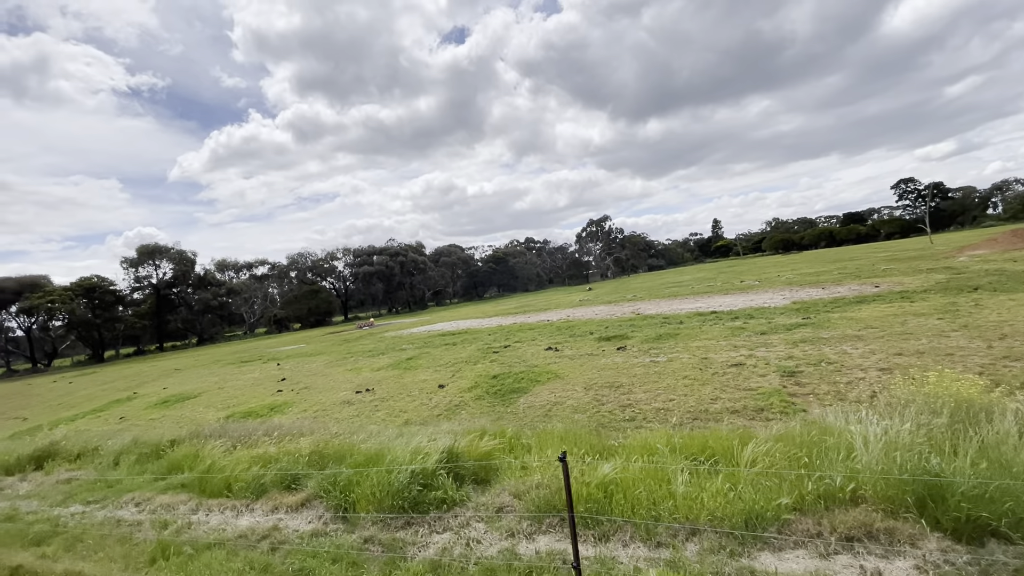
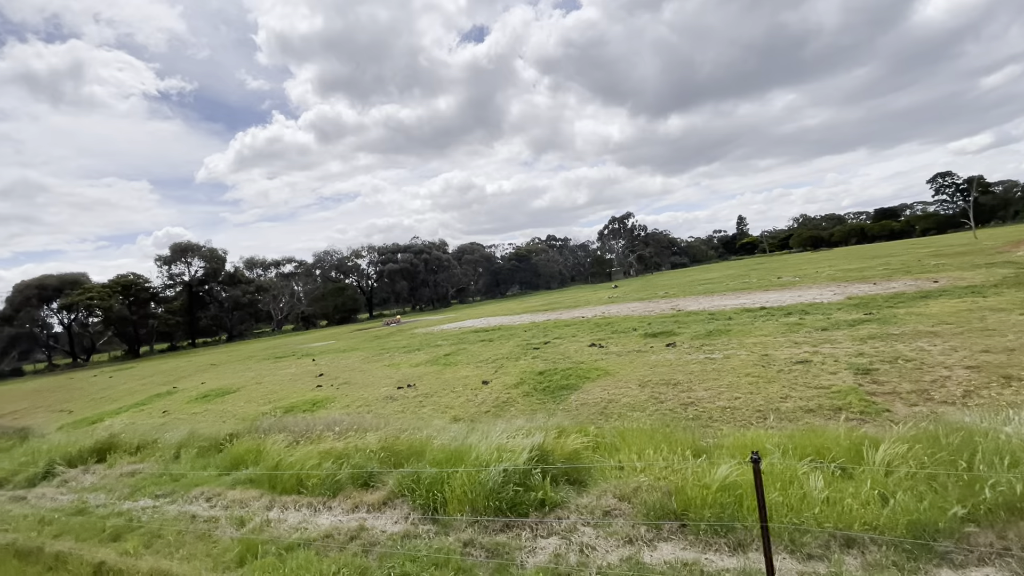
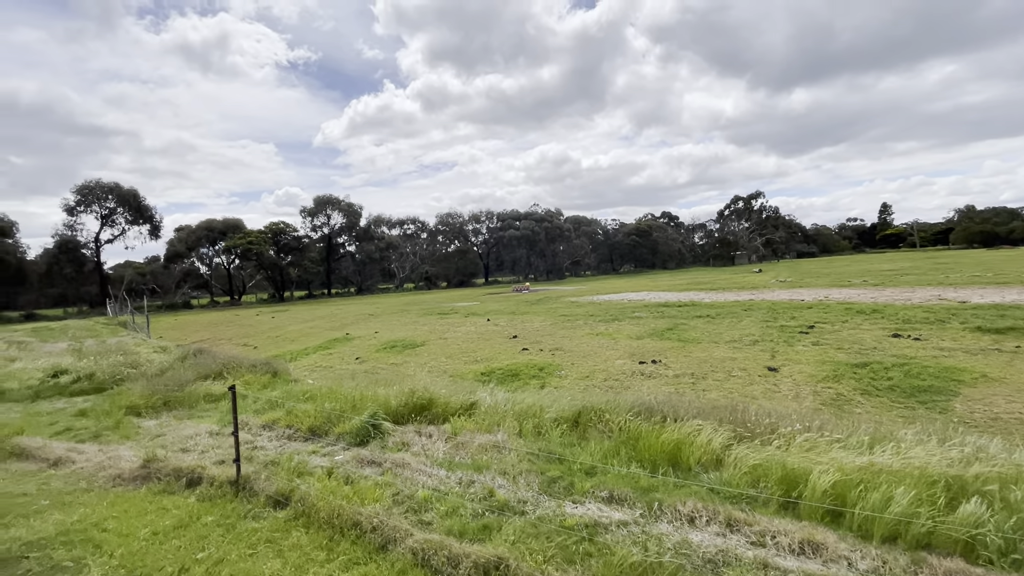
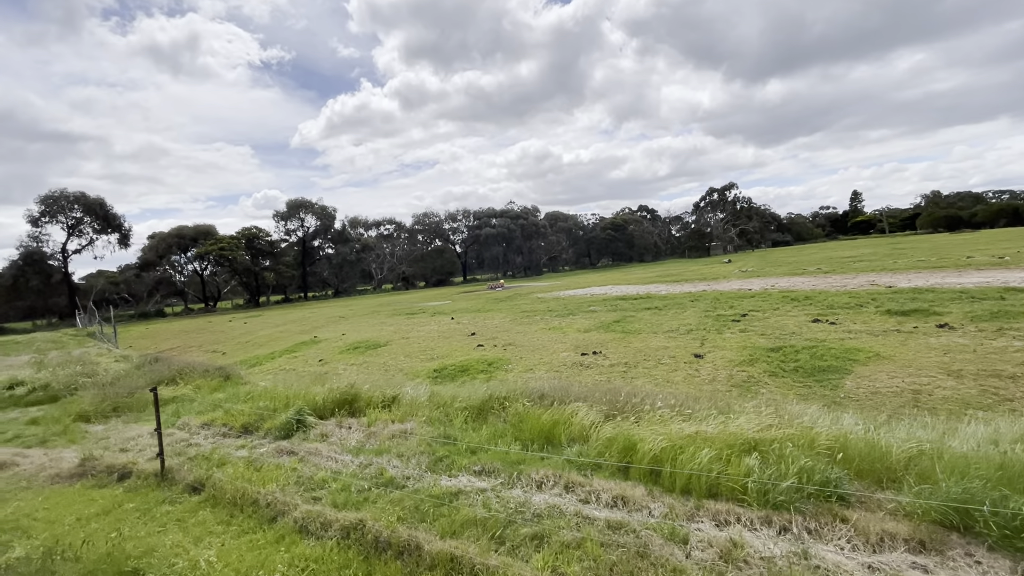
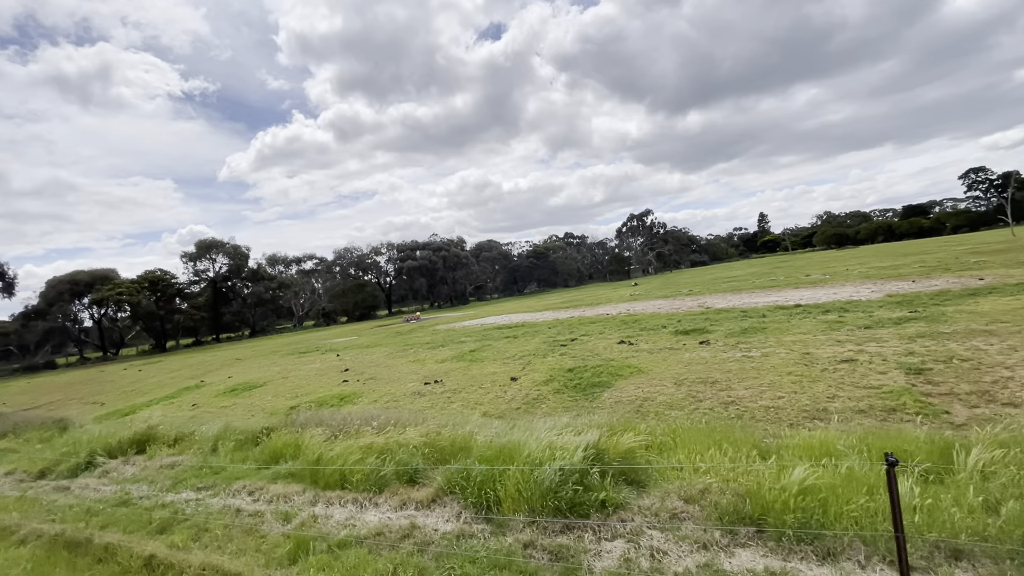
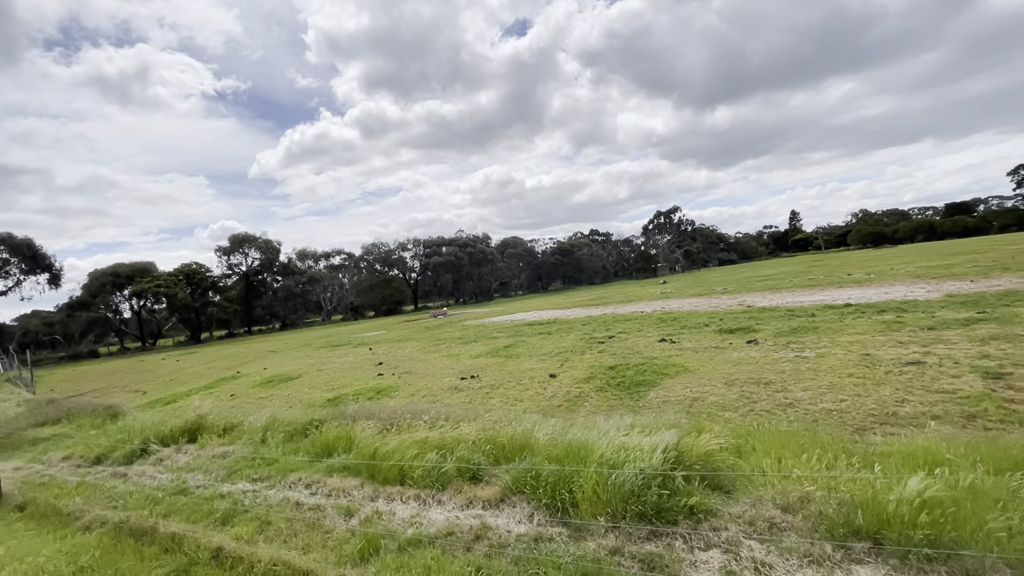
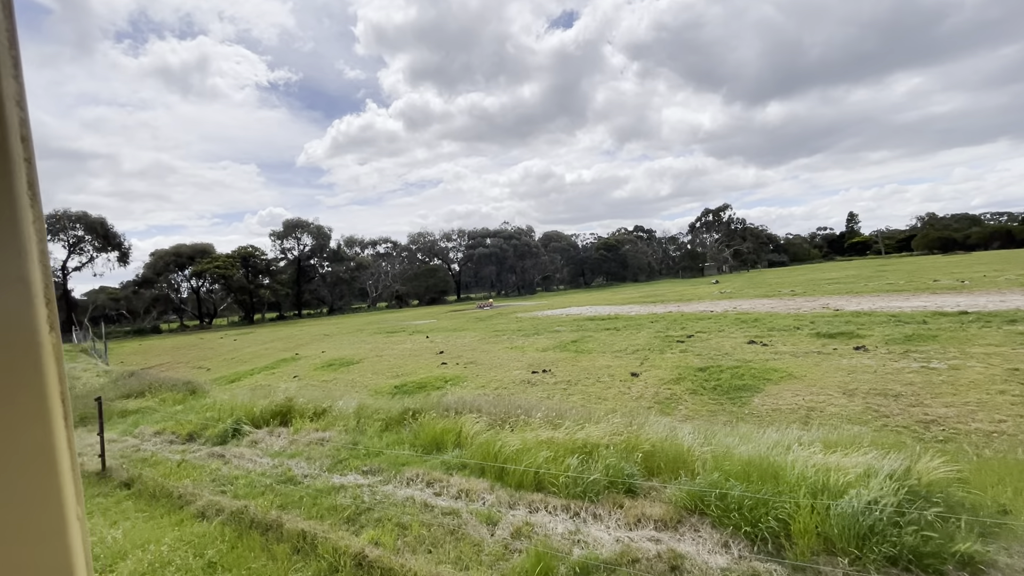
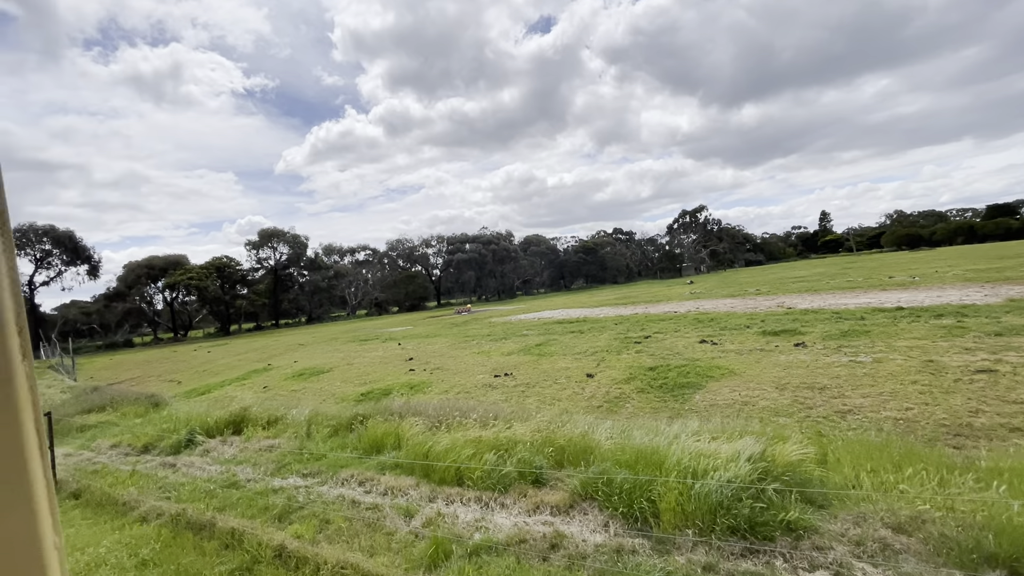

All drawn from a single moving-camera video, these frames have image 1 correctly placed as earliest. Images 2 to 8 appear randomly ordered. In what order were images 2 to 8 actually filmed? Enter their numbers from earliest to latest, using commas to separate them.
2, 5, 6, 8, 7, 4, 3
